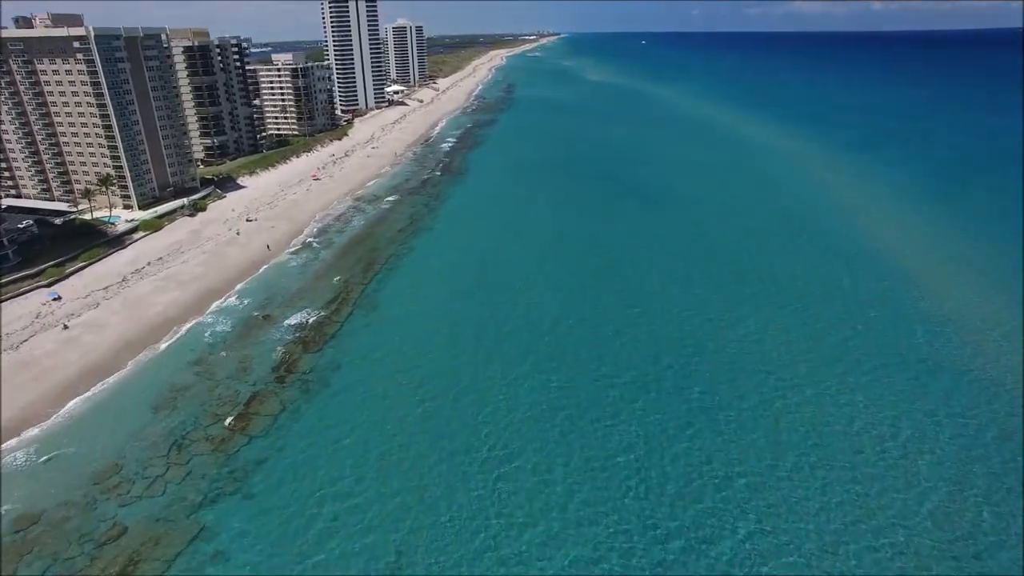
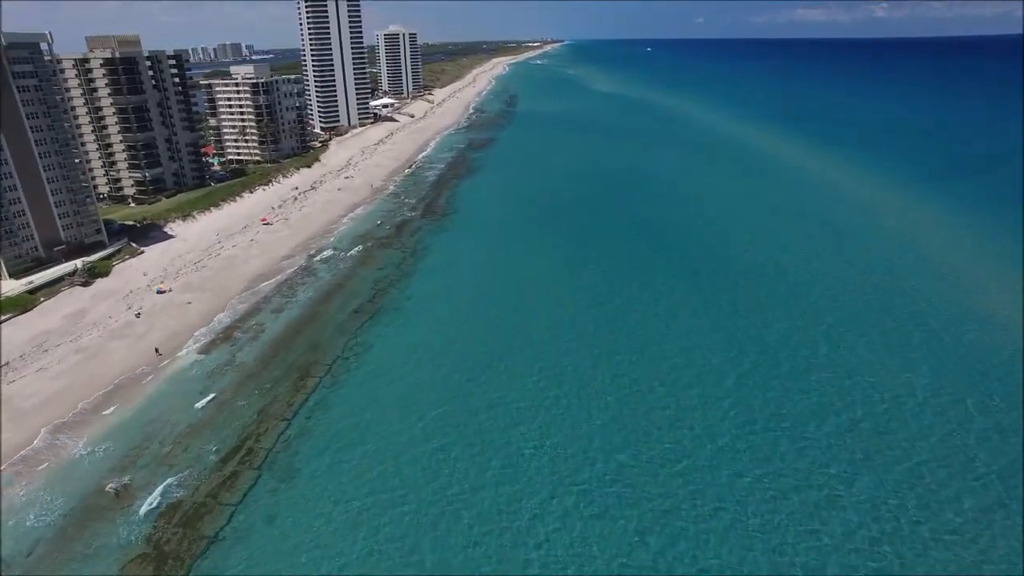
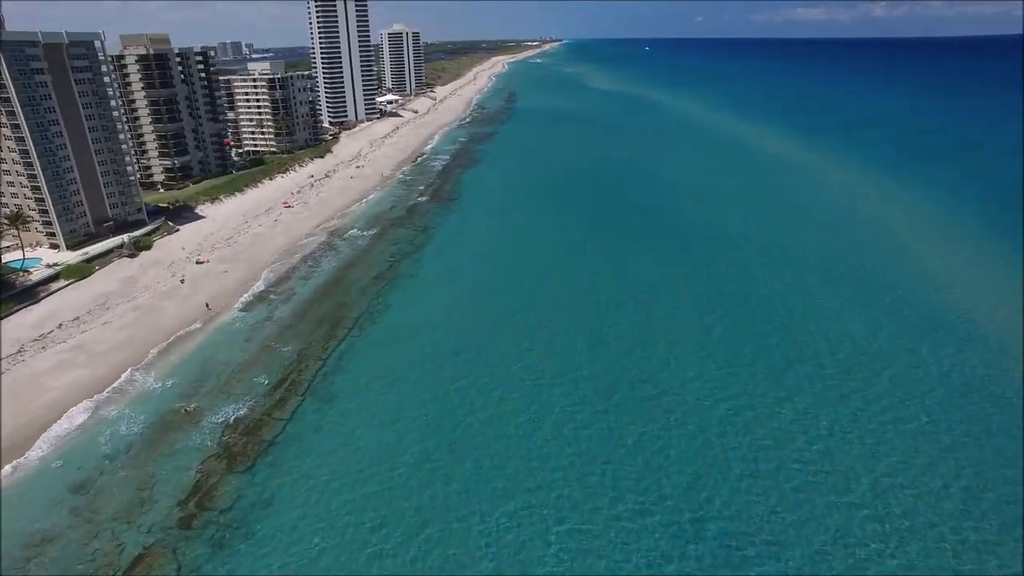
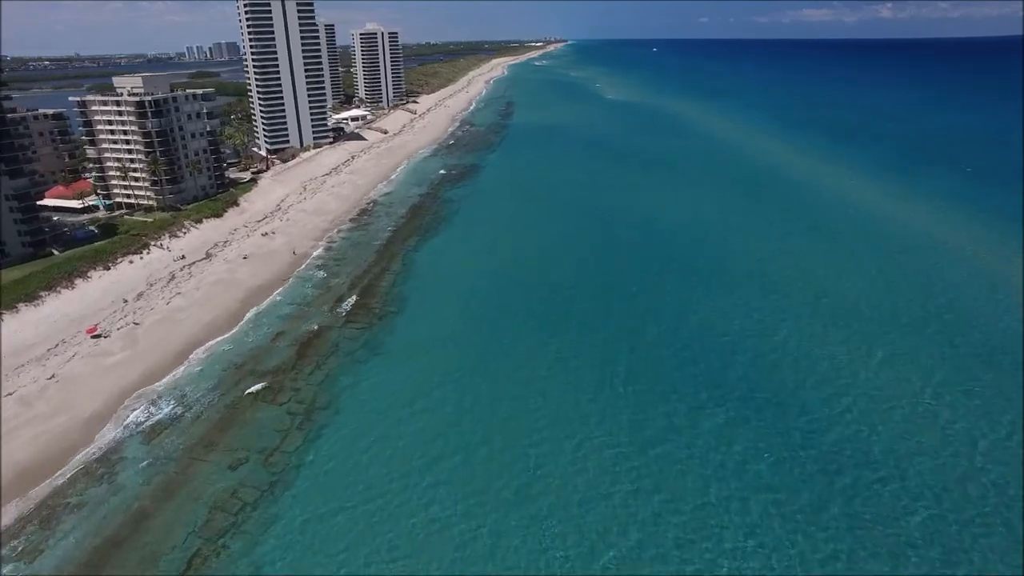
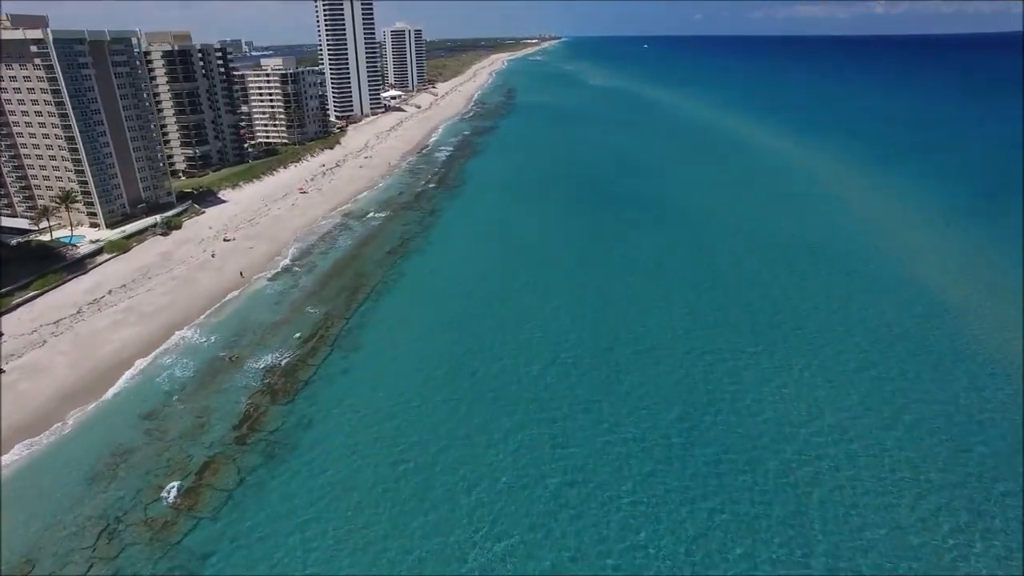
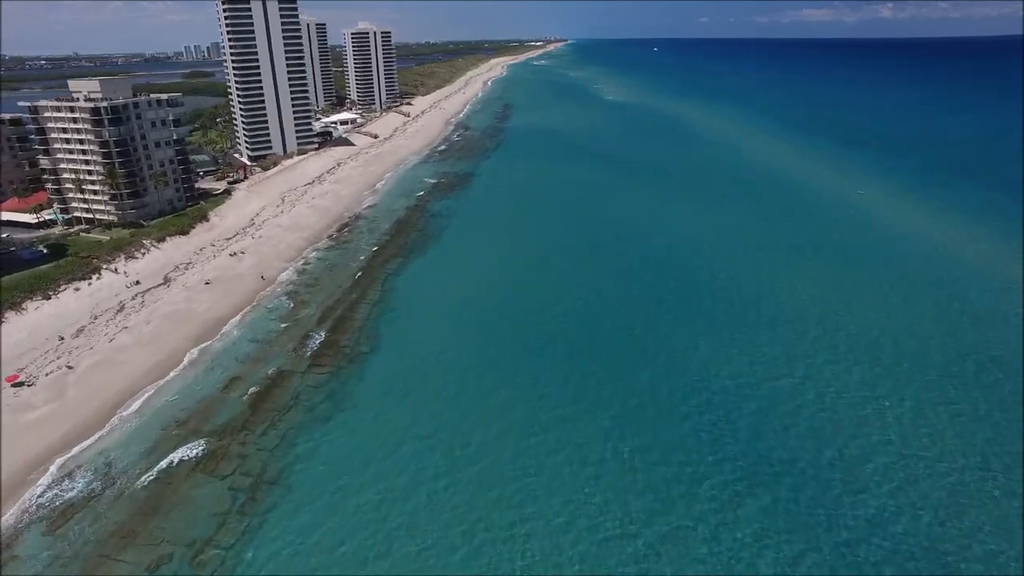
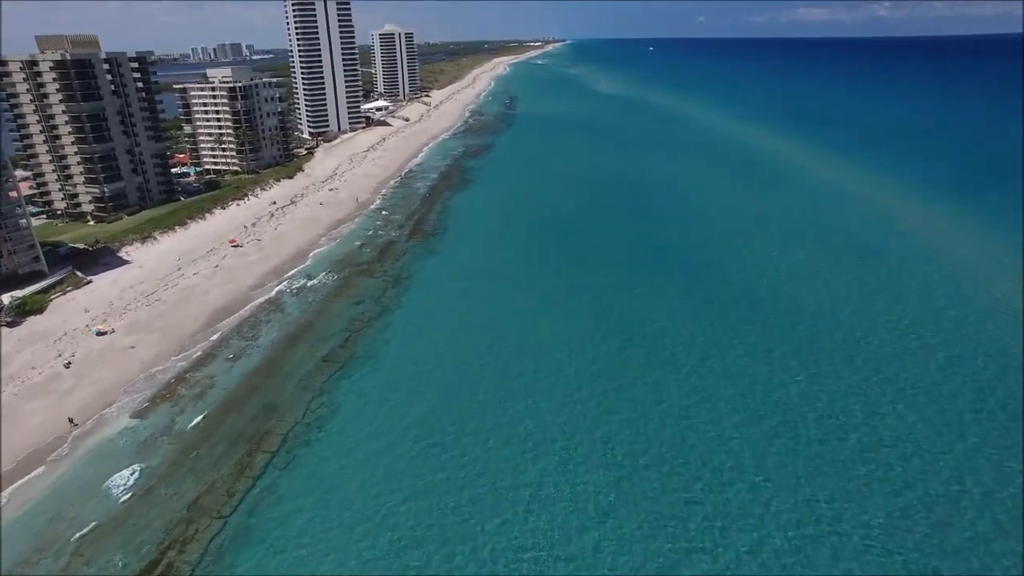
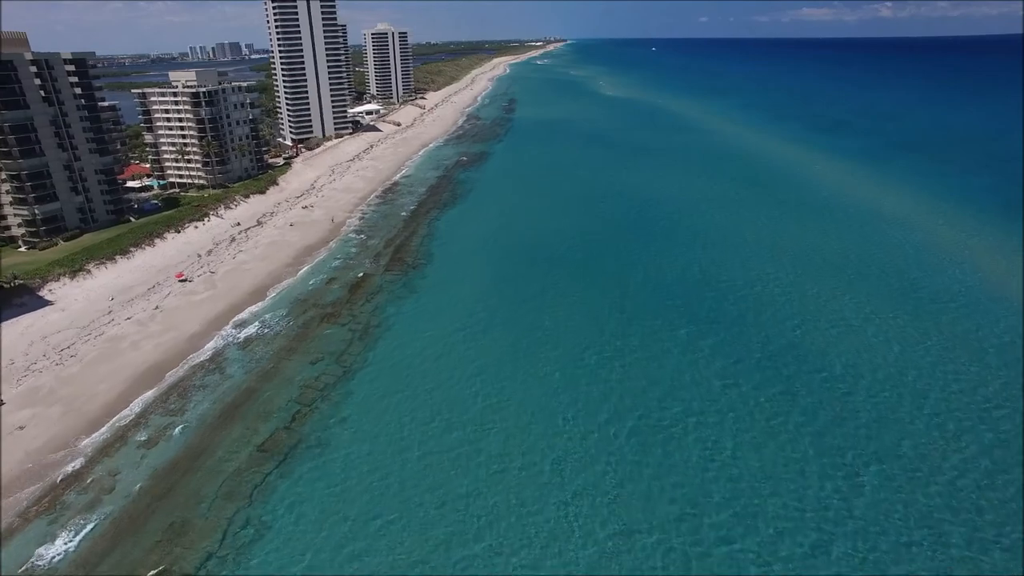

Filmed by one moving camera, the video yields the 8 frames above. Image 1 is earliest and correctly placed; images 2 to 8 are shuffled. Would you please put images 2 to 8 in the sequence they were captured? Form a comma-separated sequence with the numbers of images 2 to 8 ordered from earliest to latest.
5, 3, 2, 7, 8, 4, 6
